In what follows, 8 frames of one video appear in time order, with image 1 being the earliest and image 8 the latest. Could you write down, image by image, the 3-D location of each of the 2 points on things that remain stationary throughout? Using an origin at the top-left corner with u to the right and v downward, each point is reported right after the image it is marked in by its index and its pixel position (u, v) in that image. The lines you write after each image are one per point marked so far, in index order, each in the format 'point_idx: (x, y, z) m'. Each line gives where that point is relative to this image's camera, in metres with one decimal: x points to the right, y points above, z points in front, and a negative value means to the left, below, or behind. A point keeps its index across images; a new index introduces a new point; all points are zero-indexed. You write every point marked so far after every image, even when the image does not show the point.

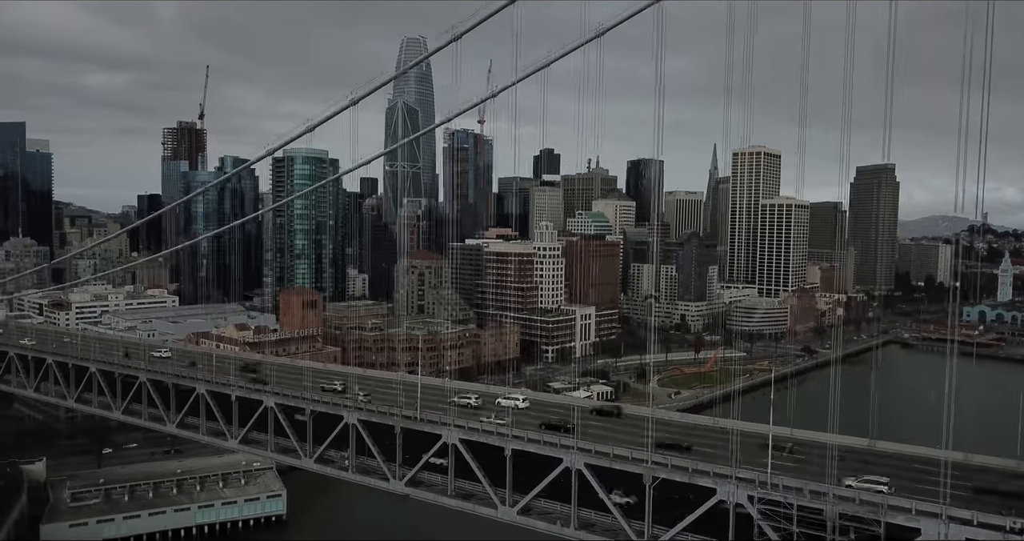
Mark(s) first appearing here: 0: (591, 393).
0: (+1.4, -2.2, +13.2) m
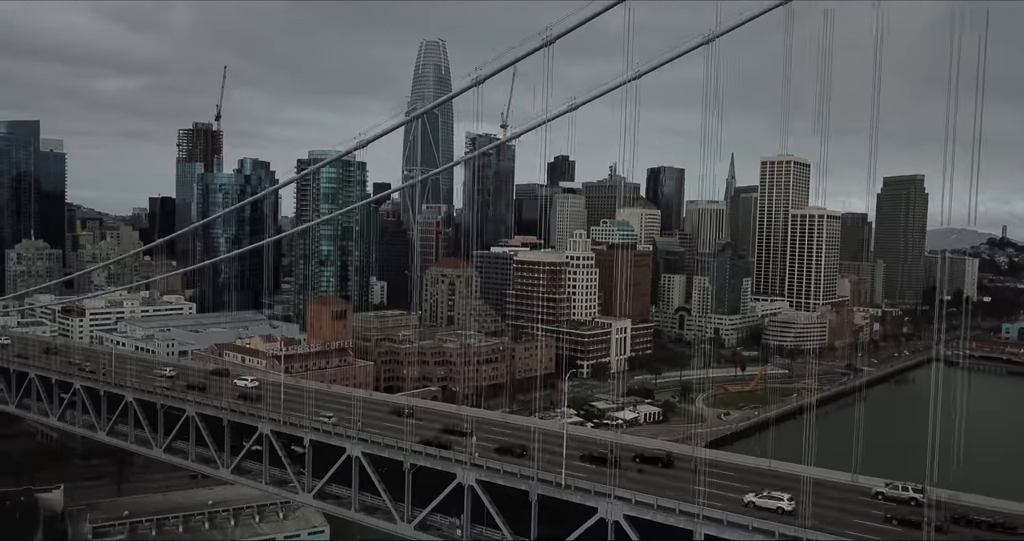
0: (+2.1, -2.4, +12.4) m
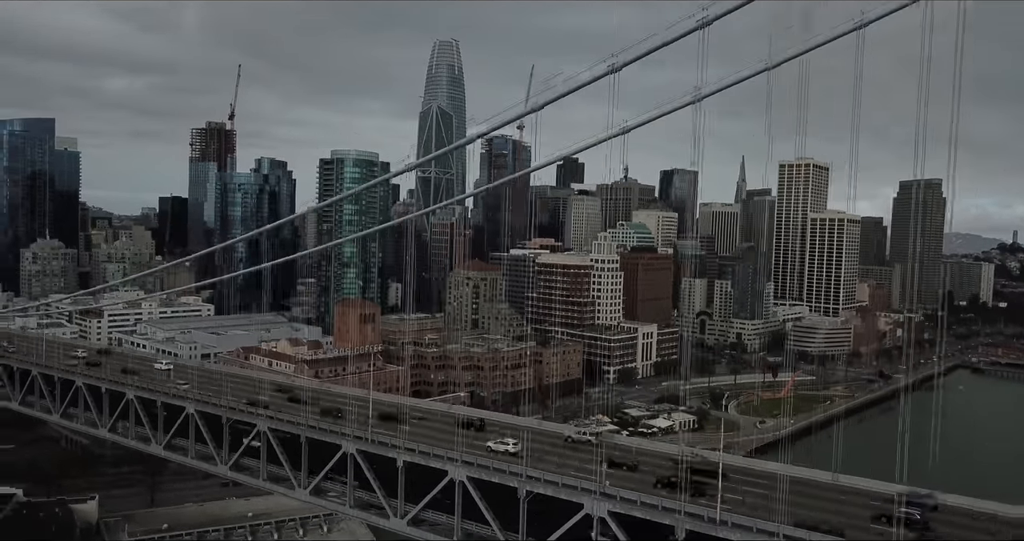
0: (+2.6, -2.5, +12.1) m
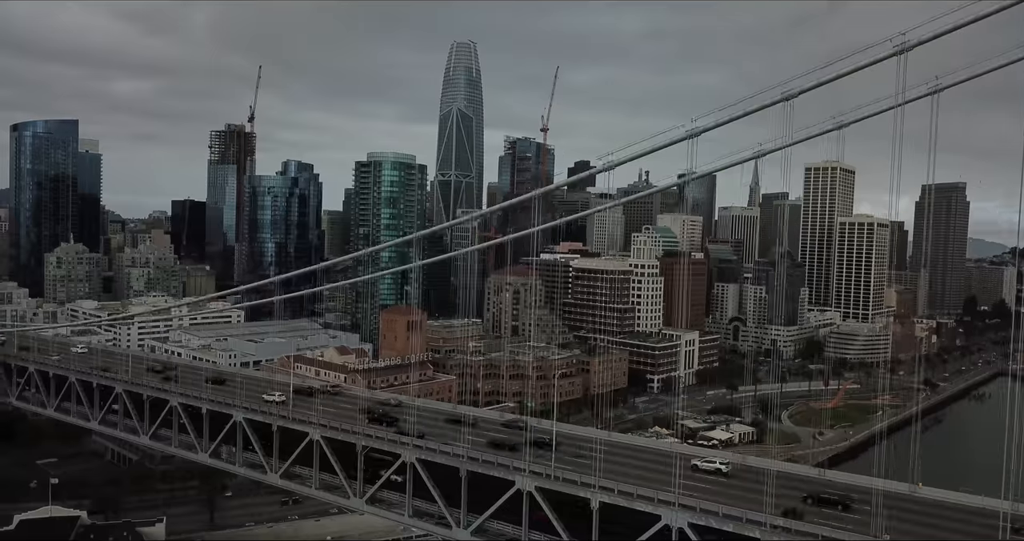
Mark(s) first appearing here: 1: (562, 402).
0: (+3.4, -2.6, +11.7) m
1: (+0.9, -2.3, +12.7) m
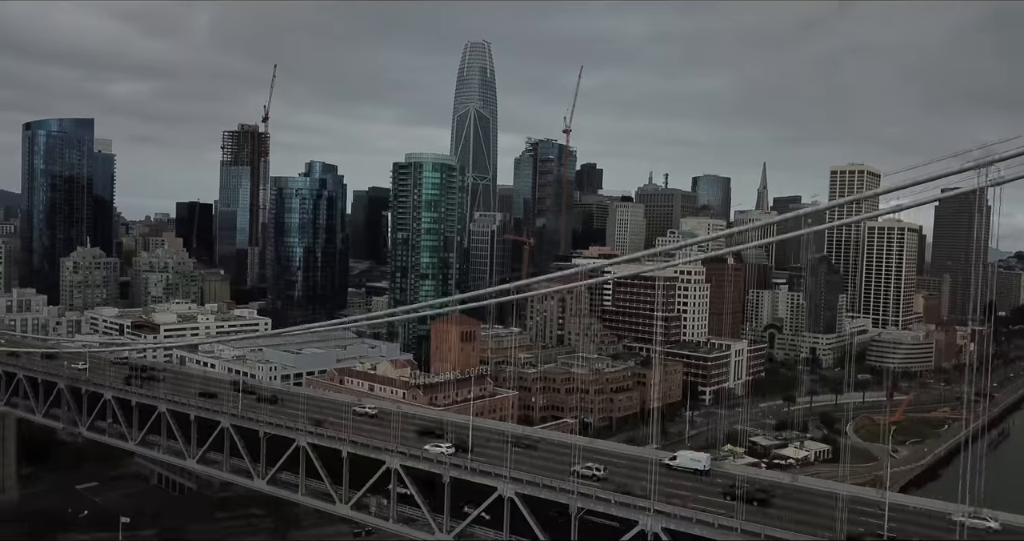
0: (+4.3, -2.7, +11.0) m
1: (+1.8, -2.4, +12.1) m
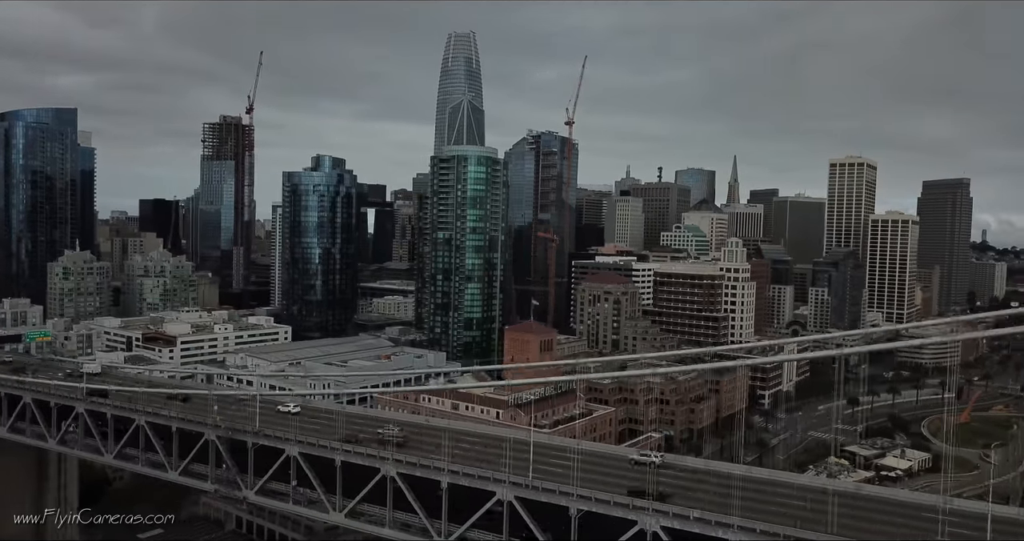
0: (+5.5, -2.6, +10.4) m
1: (+2.9, -2.4, +11.3) m
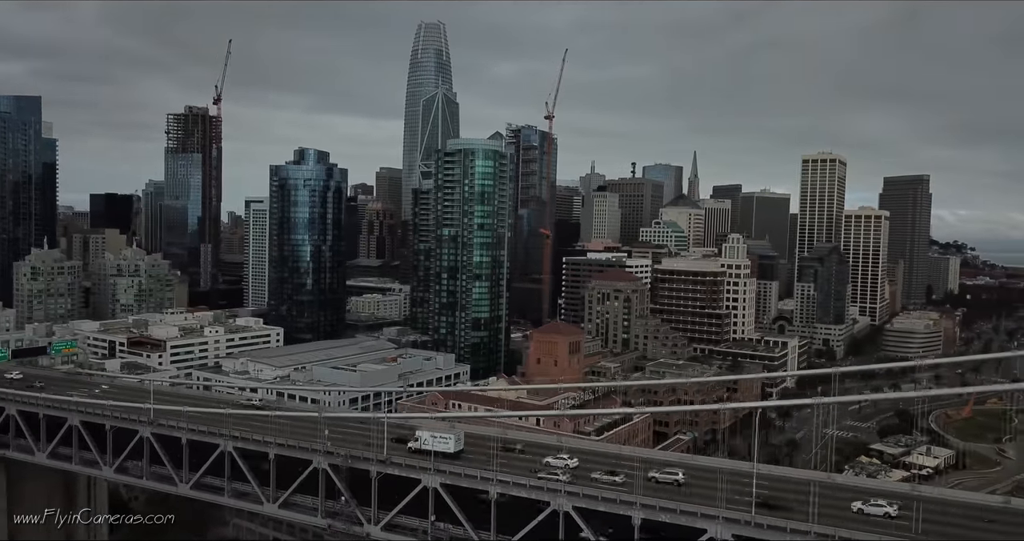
0: (+5.9, -2.6, +10.4) m
1: (+3.1, -2.3, +11.0) m
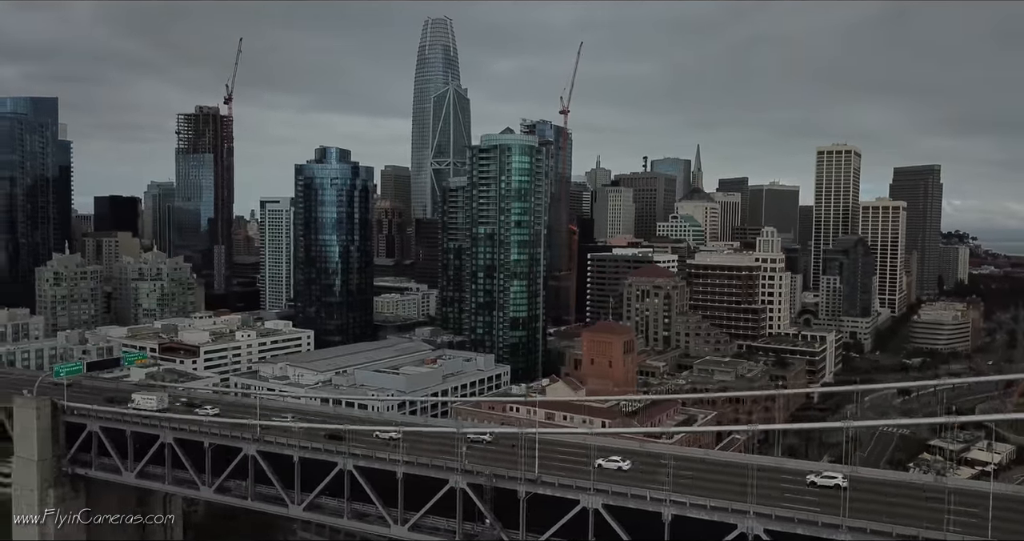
0: (+6.6, -2.5, +10.2) m
1: (+3.8, -2.3, +10.8) m
